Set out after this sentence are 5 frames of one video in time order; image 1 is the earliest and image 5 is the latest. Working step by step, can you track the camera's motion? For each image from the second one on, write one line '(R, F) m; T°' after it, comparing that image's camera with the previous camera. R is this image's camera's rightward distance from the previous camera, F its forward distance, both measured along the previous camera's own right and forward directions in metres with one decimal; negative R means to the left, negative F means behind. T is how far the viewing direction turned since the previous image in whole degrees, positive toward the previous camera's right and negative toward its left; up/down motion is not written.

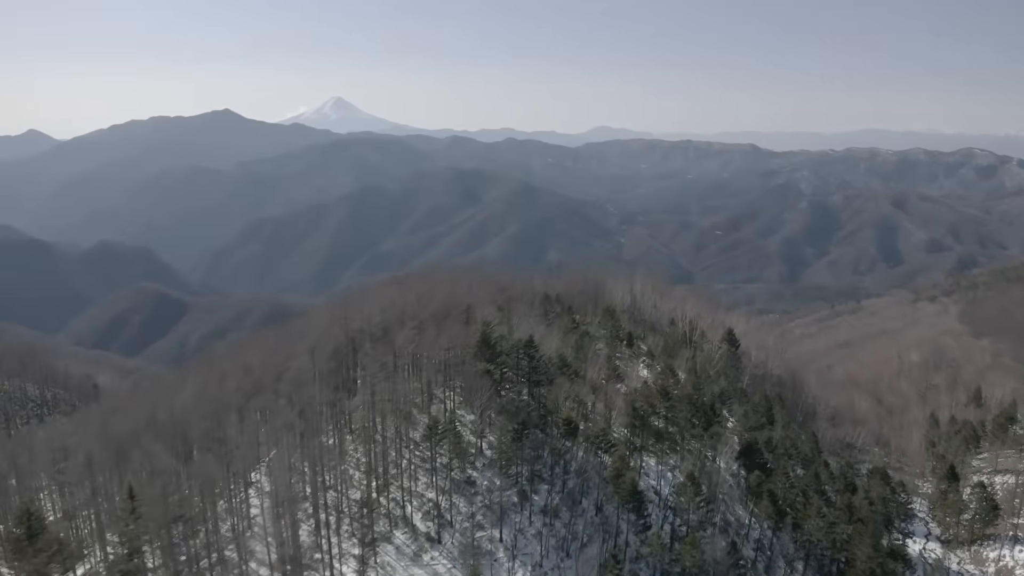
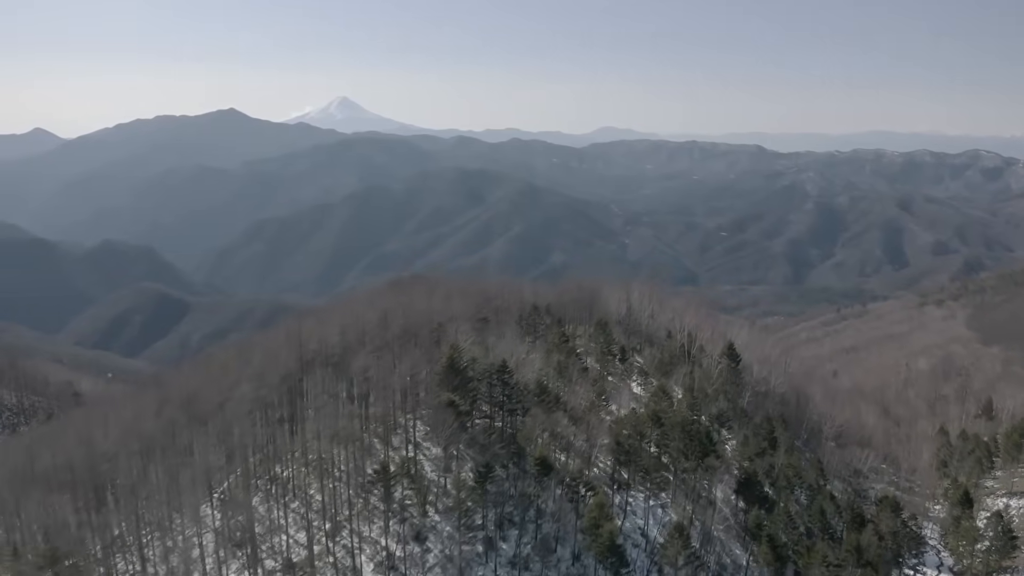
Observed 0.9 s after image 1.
(+0.5, +1.2) m; 0°
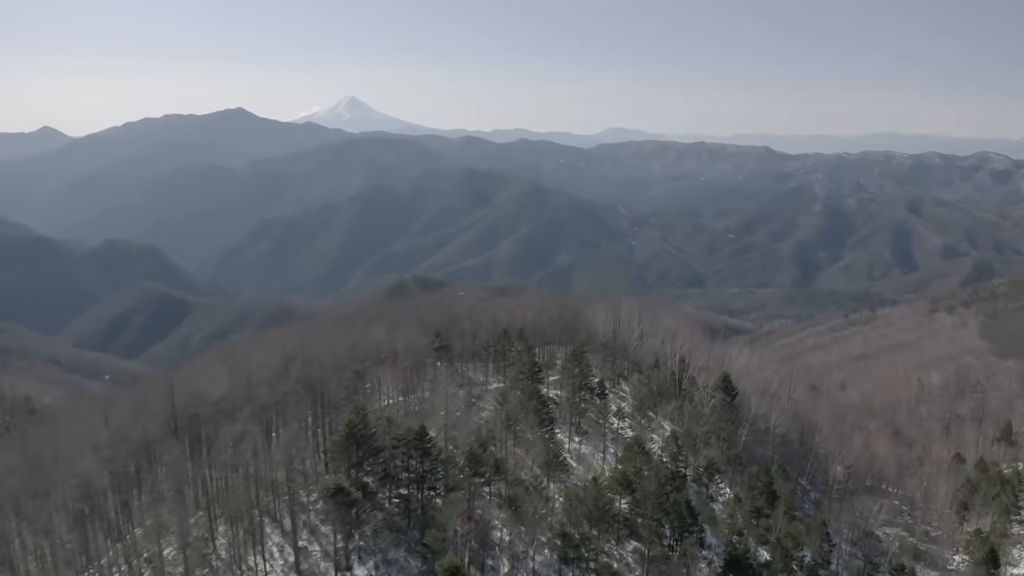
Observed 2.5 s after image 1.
(+1.1, +2.4) m; -1°
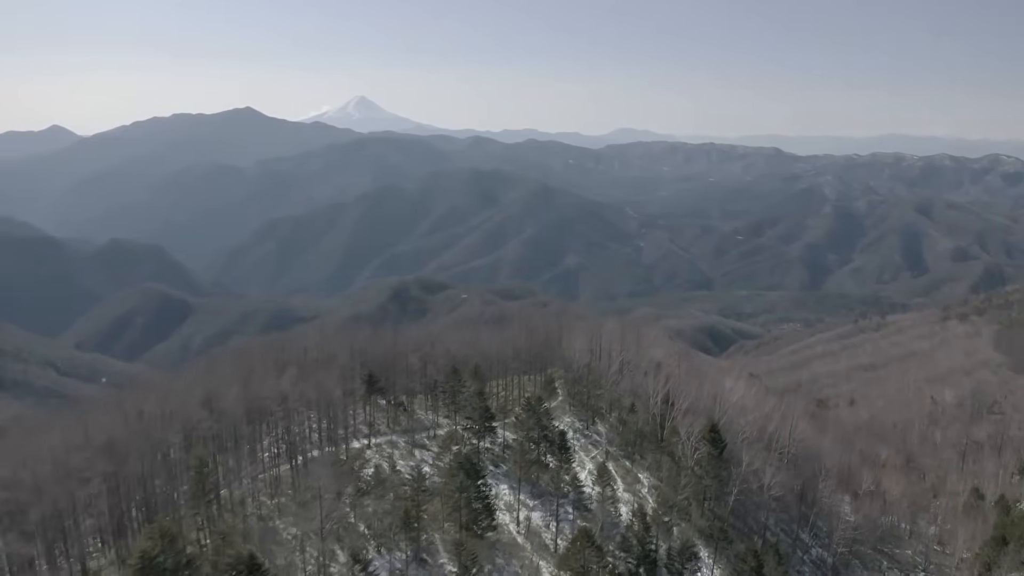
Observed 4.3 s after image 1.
(+1.3, +2.6) m; -1°
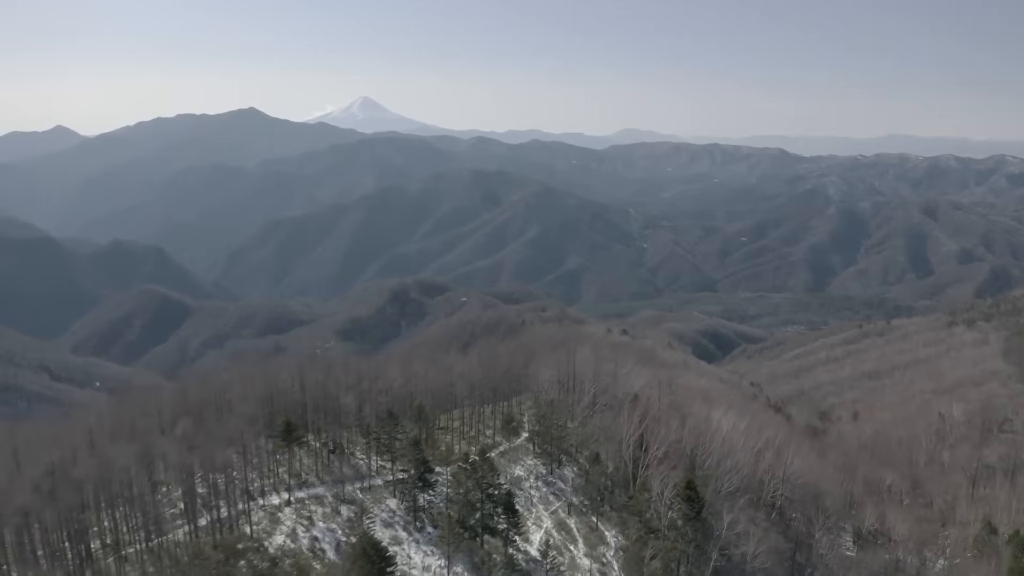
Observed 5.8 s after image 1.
(+1.0, +2.0) m; 0°
